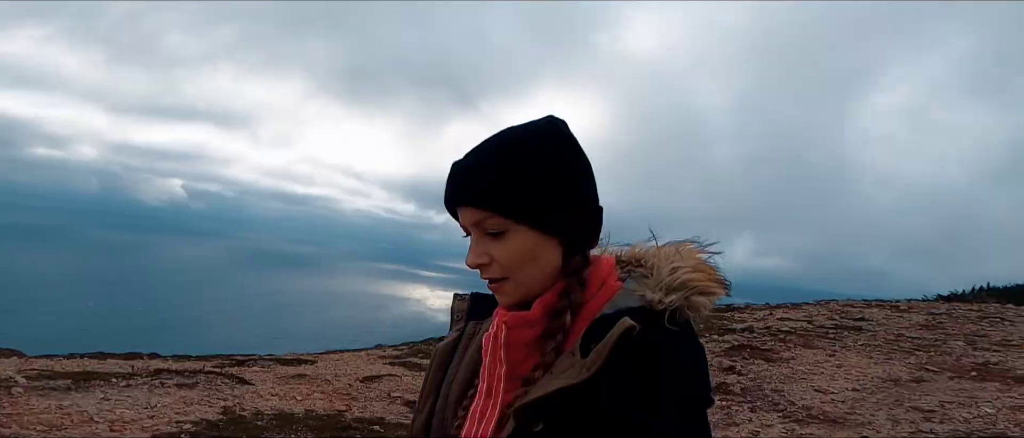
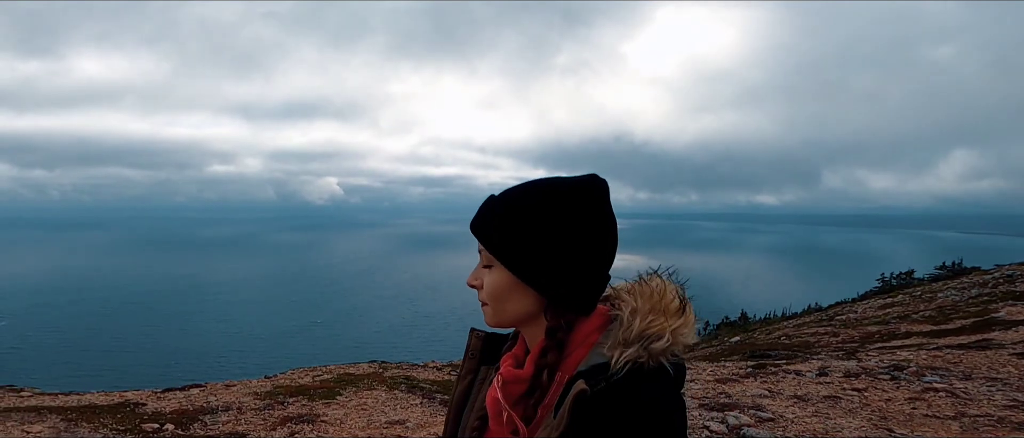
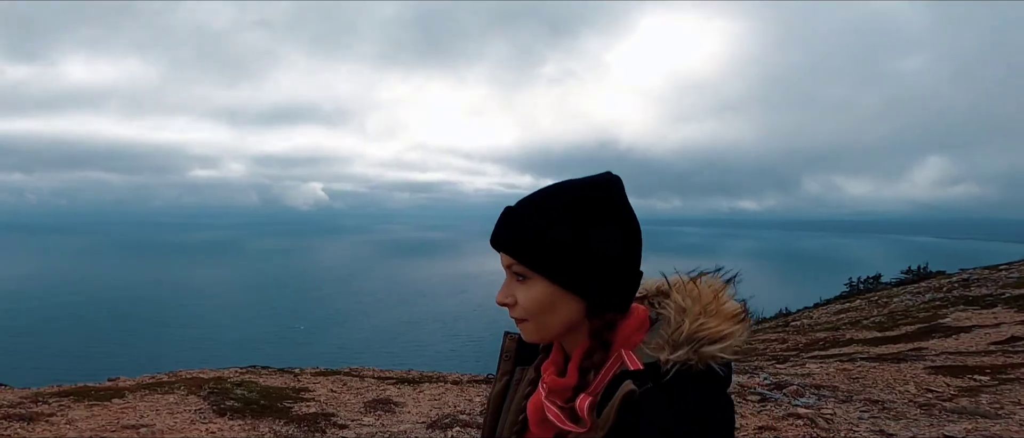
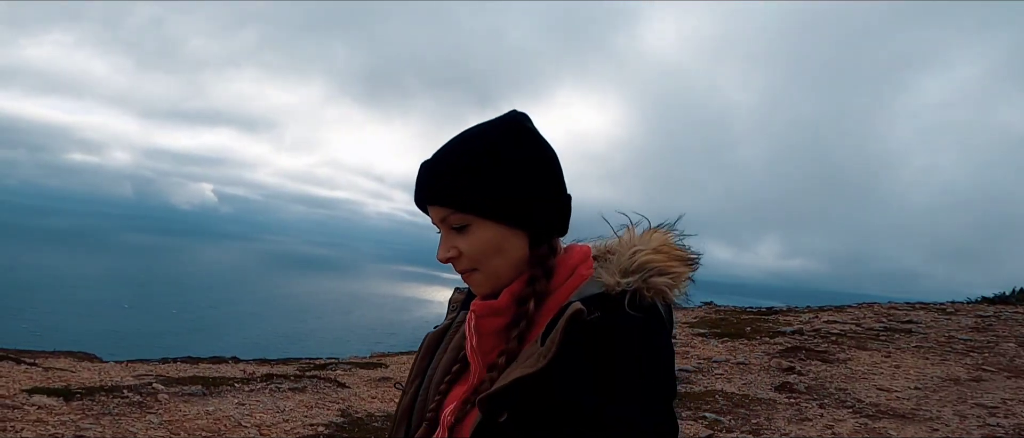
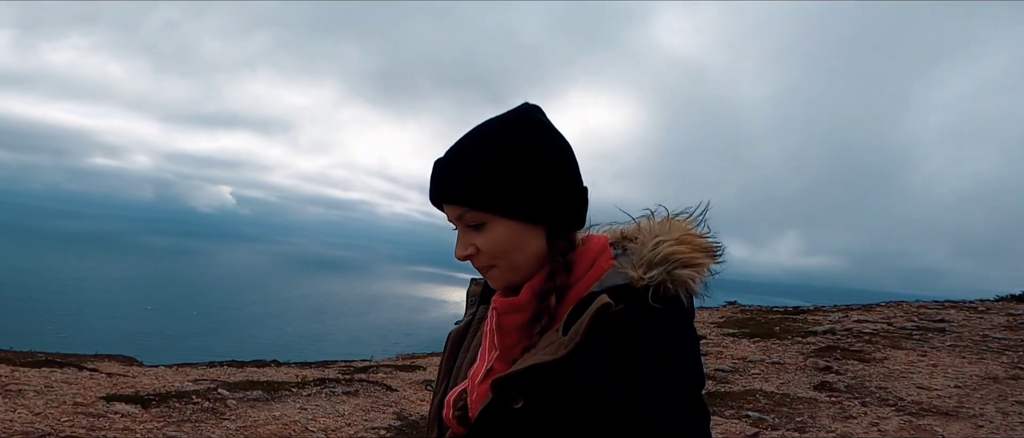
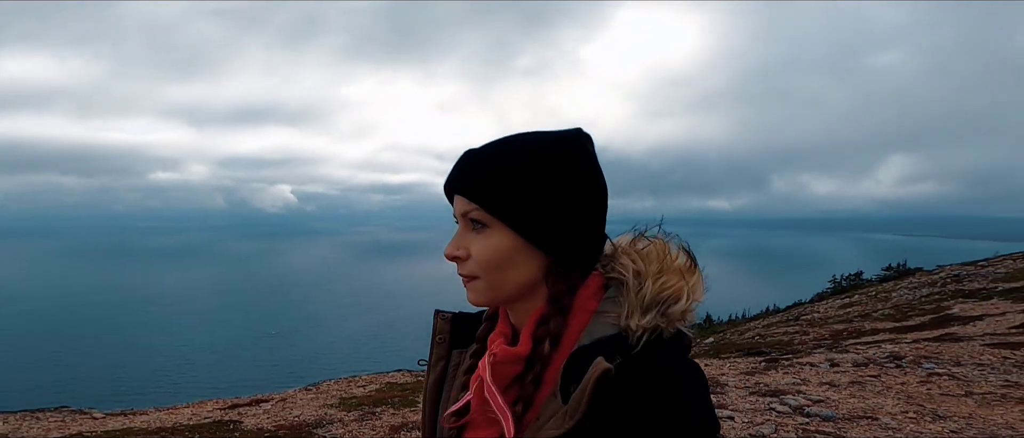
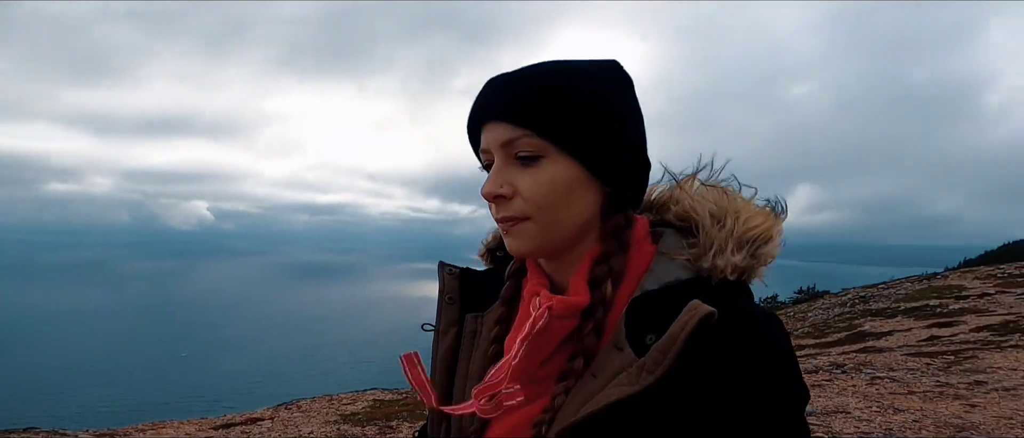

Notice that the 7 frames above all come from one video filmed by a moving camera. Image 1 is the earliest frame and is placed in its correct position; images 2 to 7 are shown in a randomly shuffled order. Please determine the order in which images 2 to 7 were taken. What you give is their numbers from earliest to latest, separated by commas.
4, 5, 3, 2, 6, 7
